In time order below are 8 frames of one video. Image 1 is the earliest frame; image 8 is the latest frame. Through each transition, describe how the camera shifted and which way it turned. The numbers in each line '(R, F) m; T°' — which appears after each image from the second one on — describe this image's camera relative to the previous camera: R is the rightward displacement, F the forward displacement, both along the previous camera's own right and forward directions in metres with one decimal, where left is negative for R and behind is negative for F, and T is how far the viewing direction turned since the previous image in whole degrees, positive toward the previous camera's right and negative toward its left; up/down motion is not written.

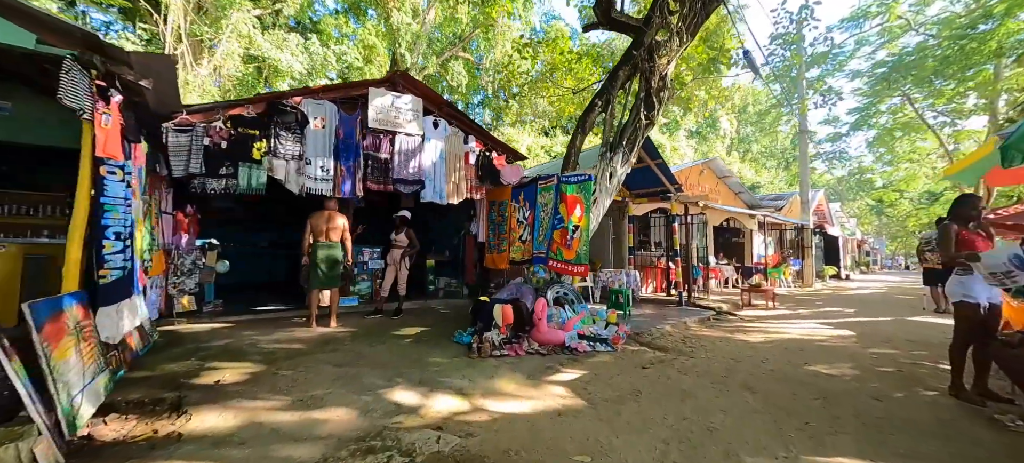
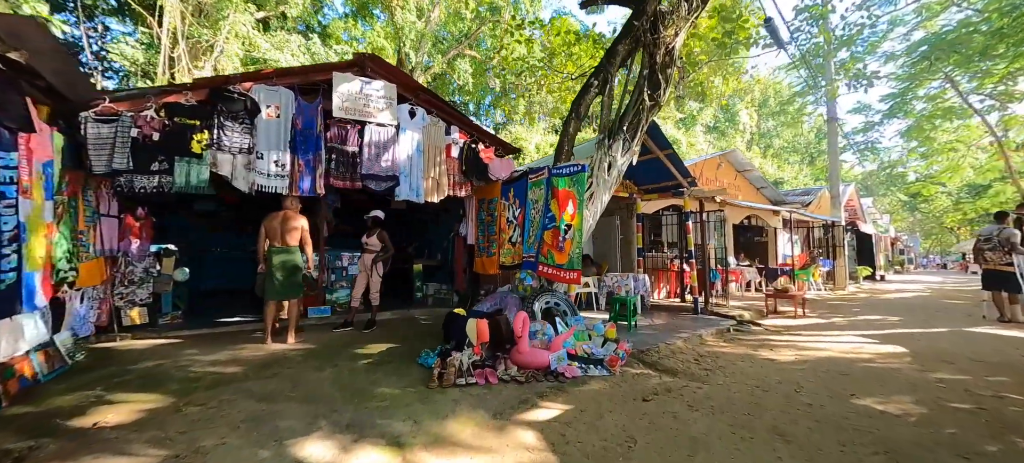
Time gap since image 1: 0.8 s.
(+0.4, +0.8) m; -2°
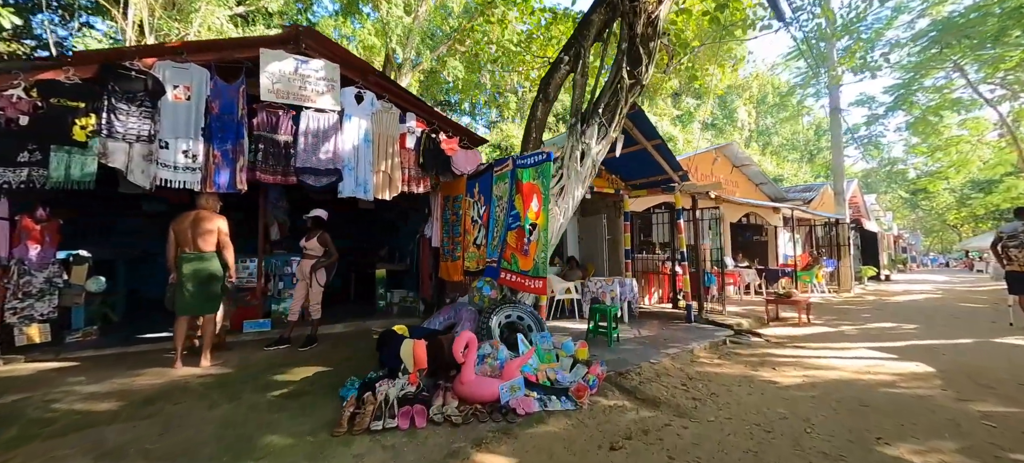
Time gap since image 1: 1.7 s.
(+0.5, +0.8) m; 0°
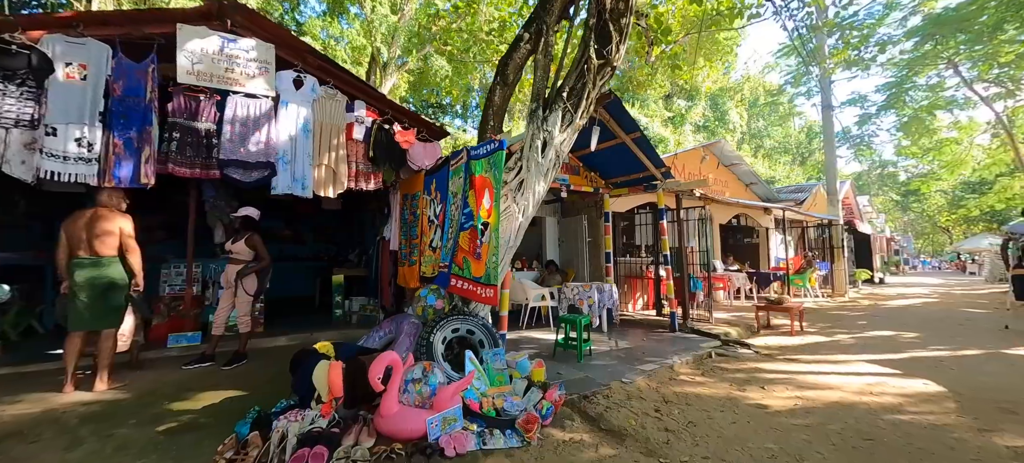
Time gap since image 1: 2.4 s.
(+0.4, +0.6) m; +1°
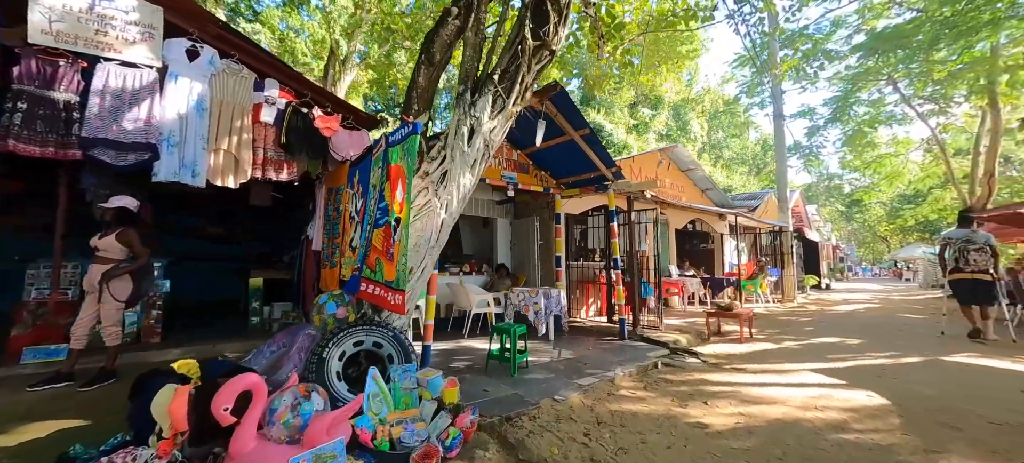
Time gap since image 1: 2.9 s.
(+0.4, +0.4) m; +4°
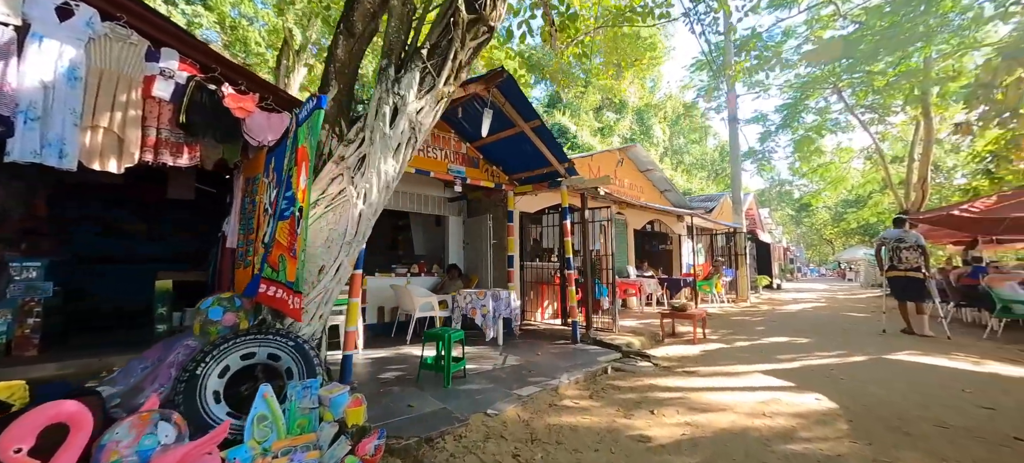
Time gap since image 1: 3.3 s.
(+0.3, +0.4) m; +5°
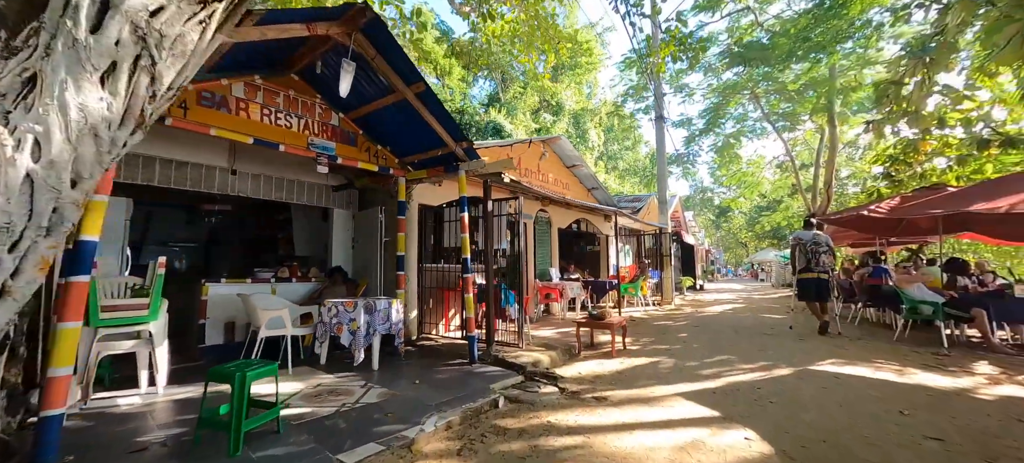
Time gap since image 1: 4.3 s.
(+0.6, +1.0) m; +8°
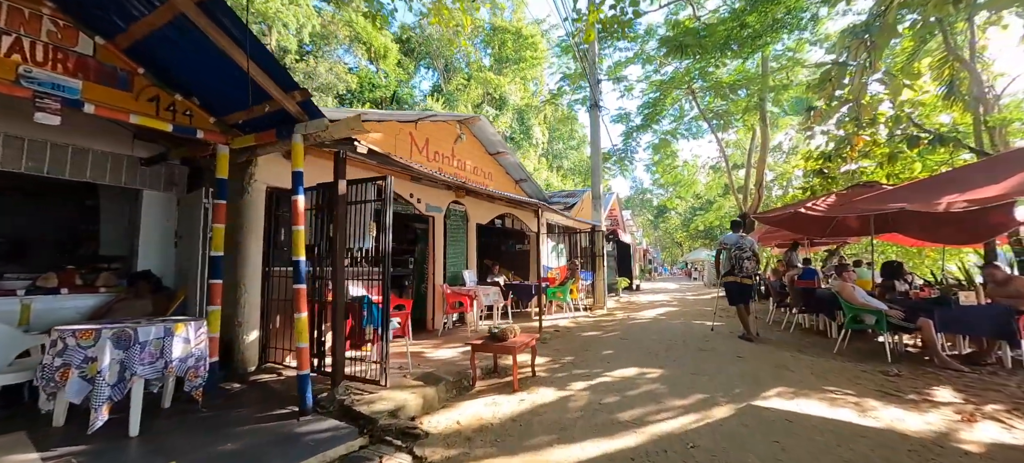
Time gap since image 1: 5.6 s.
(+0.7, +1.3) m; +7°
